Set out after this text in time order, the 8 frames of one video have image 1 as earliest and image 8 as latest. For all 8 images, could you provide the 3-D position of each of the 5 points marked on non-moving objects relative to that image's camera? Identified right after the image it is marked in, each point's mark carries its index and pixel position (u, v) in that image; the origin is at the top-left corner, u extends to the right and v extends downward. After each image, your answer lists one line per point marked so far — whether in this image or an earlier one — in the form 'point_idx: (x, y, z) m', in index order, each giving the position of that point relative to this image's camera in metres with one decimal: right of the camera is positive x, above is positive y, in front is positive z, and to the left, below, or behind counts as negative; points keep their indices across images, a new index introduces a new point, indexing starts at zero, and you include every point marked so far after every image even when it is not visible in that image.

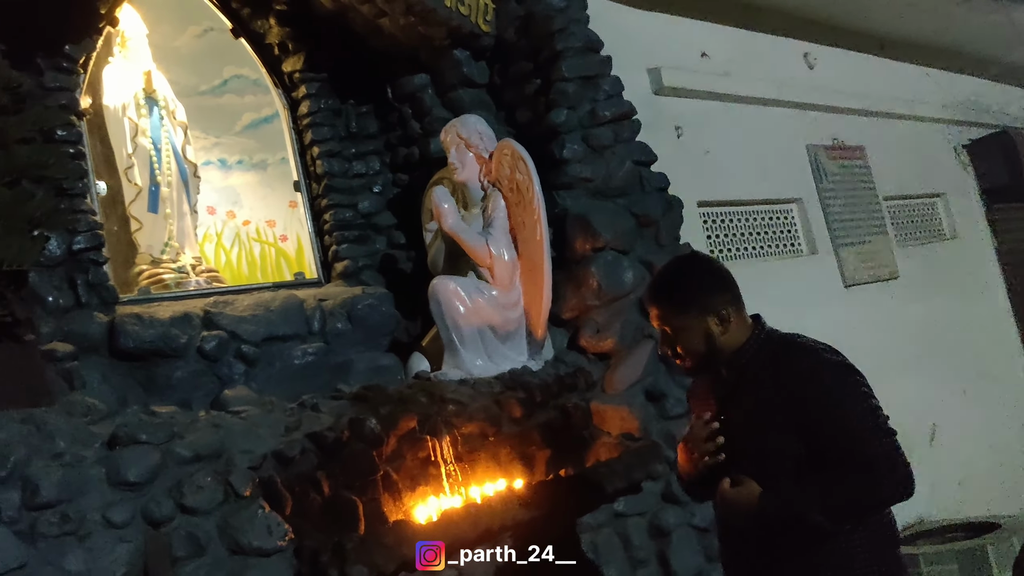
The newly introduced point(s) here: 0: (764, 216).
0: (+1.0, +0.3, +3.8) m
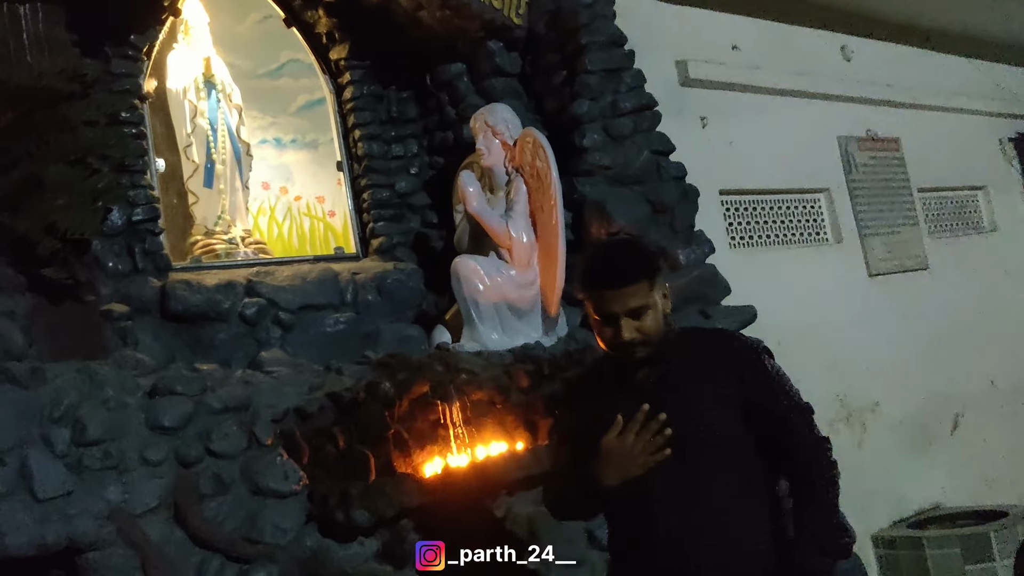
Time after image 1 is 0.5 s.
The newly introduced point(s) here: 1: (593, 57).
0: (+1.1, +0.3, +3.9) m
1: (+0.3, +0.8, +3.2) m
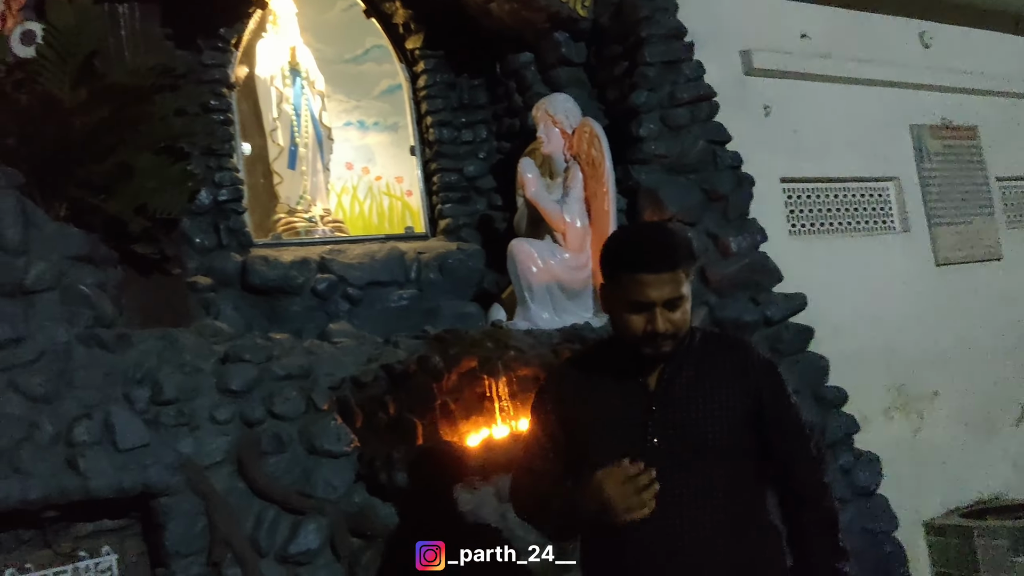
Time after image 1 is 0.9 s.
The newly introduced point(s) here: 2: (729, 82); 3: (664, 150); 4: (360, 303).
0: (+1.4, +0.4, +4.0) m
1: (+0.5, +0.8, +3.3) m
2: (+0.8, +0.8, +3.6) m
3: (+0.5, +0.5, +3.3) m
4: (-0.5, 0.0, +3.2) m
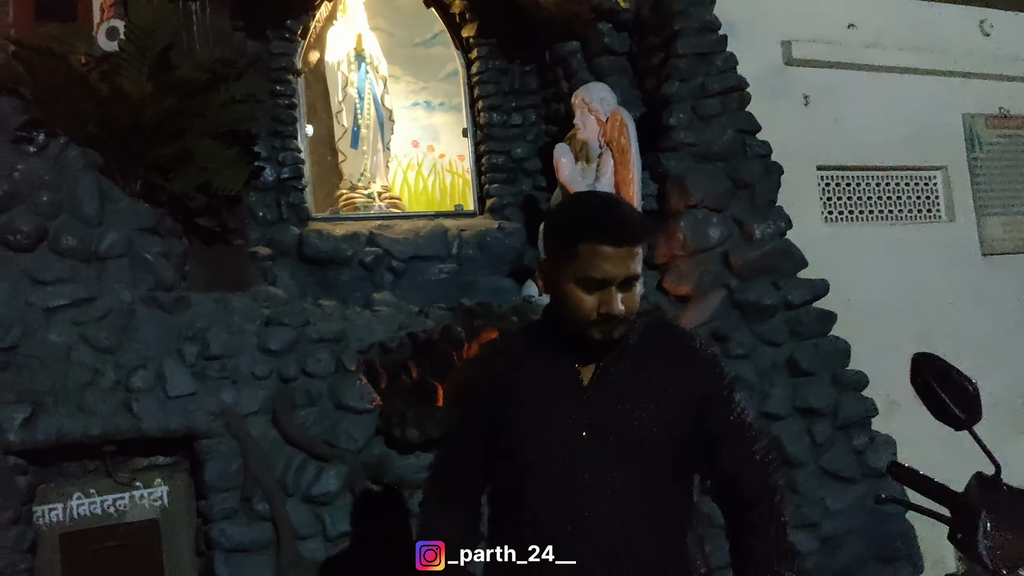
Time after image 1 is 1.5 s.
0: (+1.6, +0.4, +4.0) m
1: (+0.6, +0.9, +3.4) m
2: (+1.0, +0.8, +3.7) m
3: (+0.6, +0.5, +3.4) m
4: (-0.4, 0.0, +3.5) m
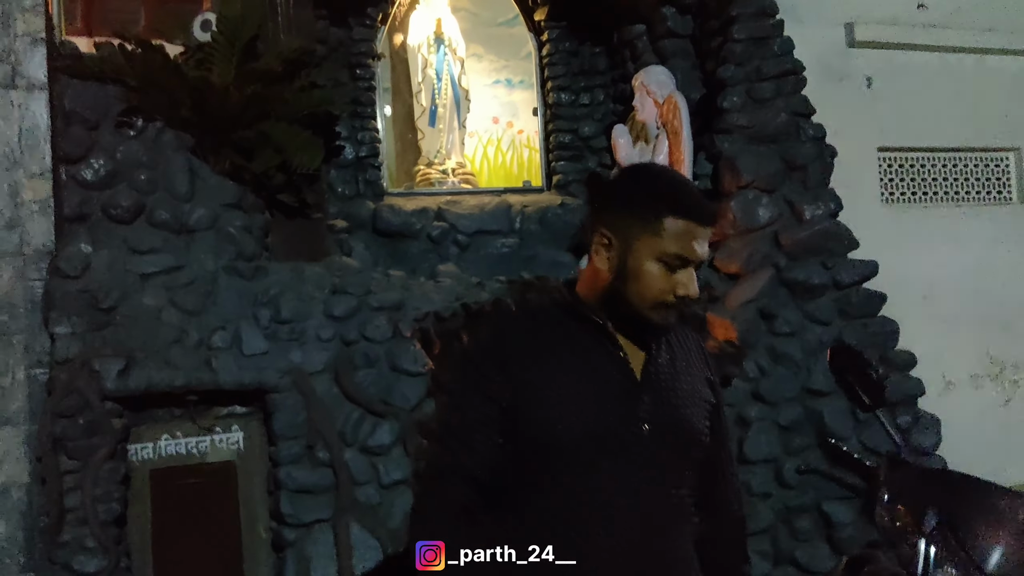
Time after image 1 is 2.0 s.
0: (+1.9, +0.5, +4.0) m
1: (+0.8, +0.9, +3.5) m
2: (+1.2, +0.9, +3.8) m
3: (+0.8, +0.6, +3.5) m
4: (-0.2, +0.2, +3.7) m
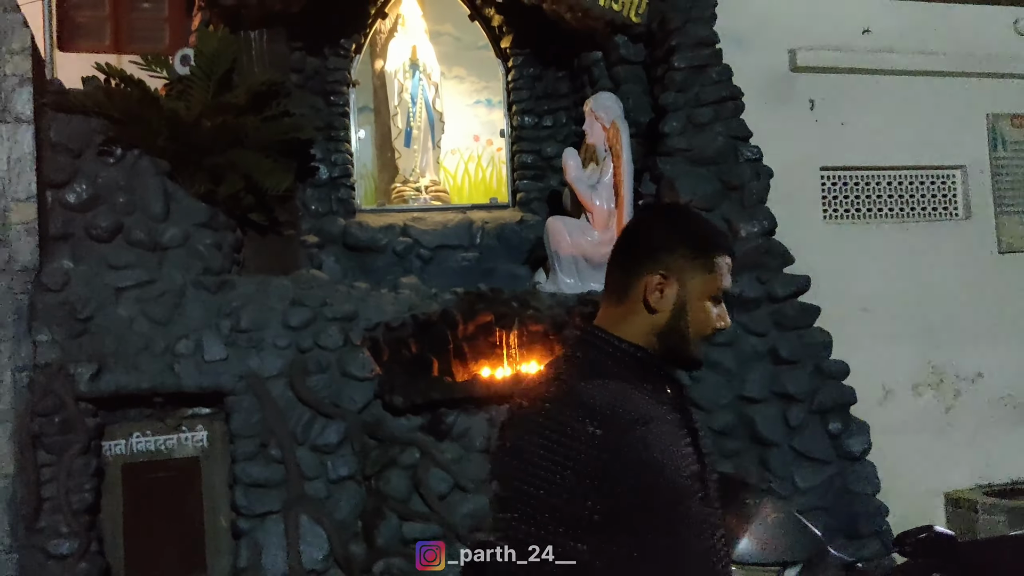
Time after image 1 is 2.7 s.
0: (+1.7, +0.5, +4.2) m
1: (+0.7, +0.9, +3.8) m
2: (+1.1, +0.9, +4.0) m
3: (+0.7, +0.6, +3.8) m
4: (-0.3, +0.1, +4.0) m
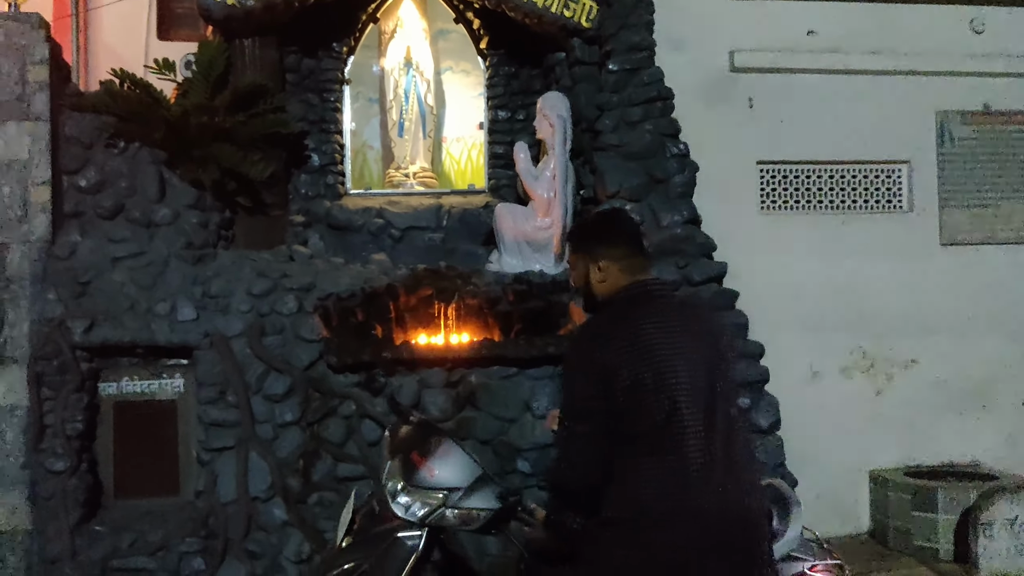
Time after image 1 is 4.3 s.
0: (+1.5, +0.5, +4.4) m
1: (+0.4, +1.0, +4.1) m
2: (+0.9, +0.9, +4.3) m
3: (+0.4, +0.6, +4.1) m
4: (-0.5, +0.2, +4.6) m
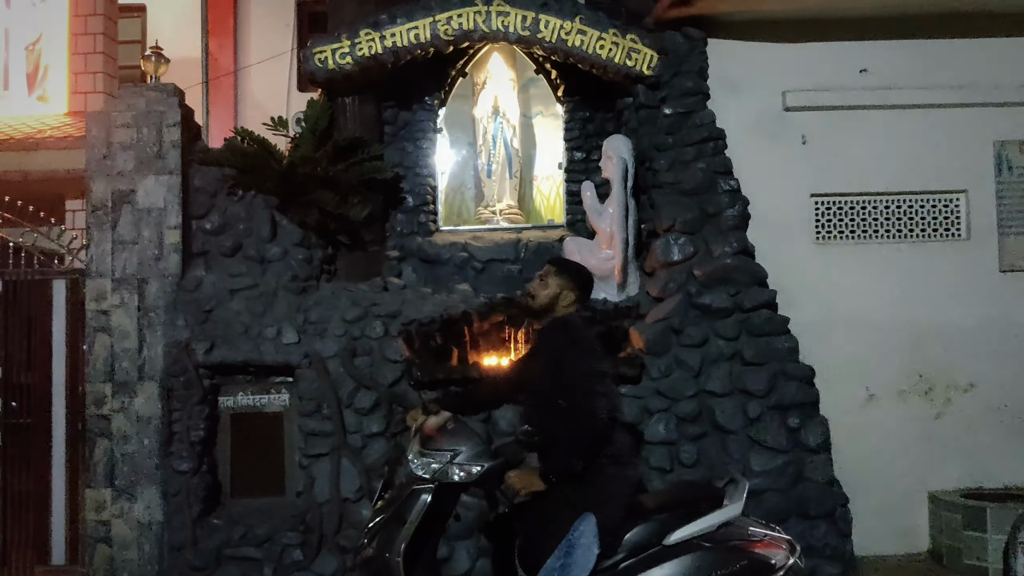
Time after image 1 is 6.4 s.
0: (+1.9, +0.4, +4.6) m
1: (+0.7, +0.9, +4.5) m
2: (+1.2, +0.8, +4.6) m
3: (+0.7, +0.5, +4.5) m
4: (-0.1, +0.1, +5.0) m
